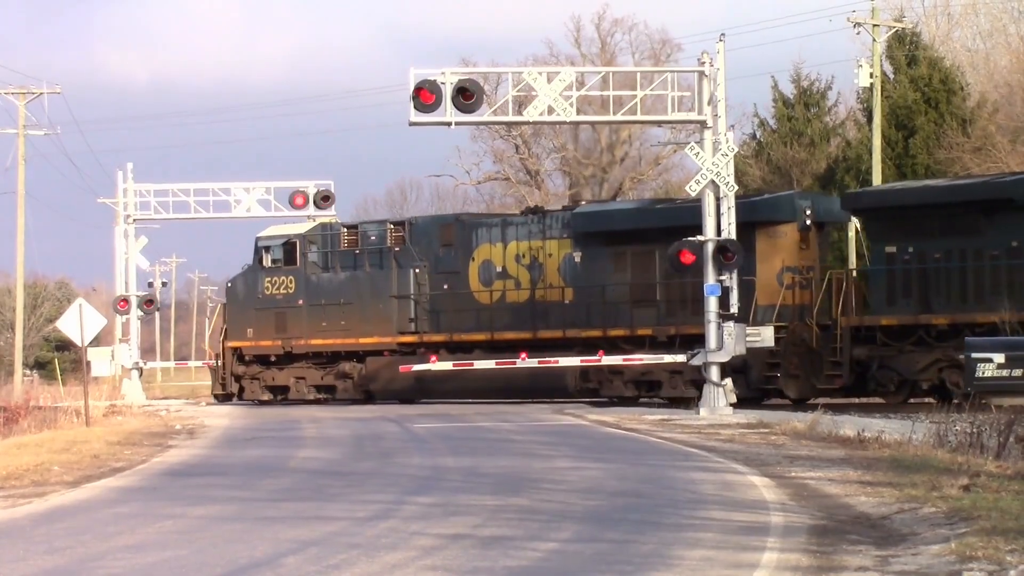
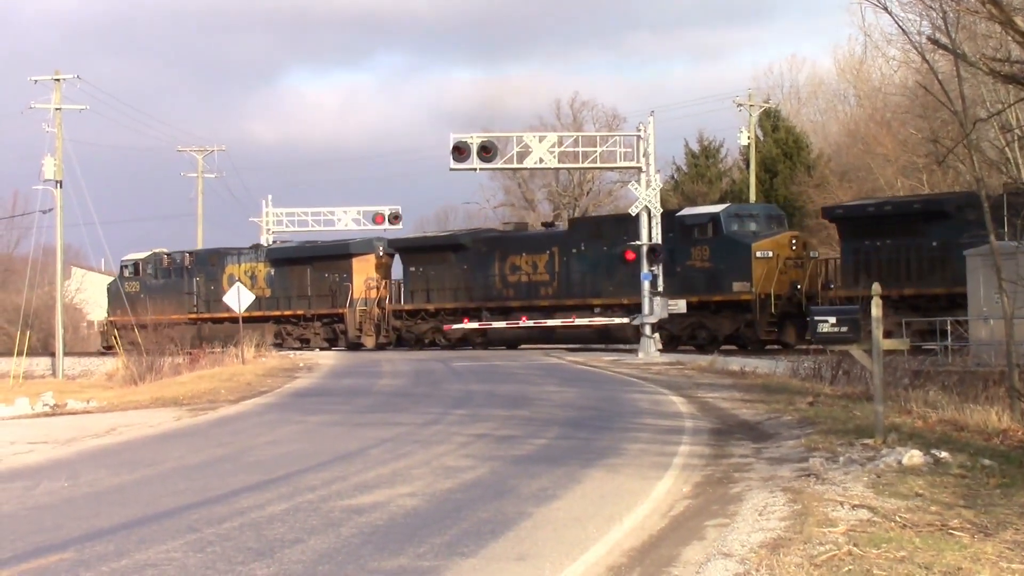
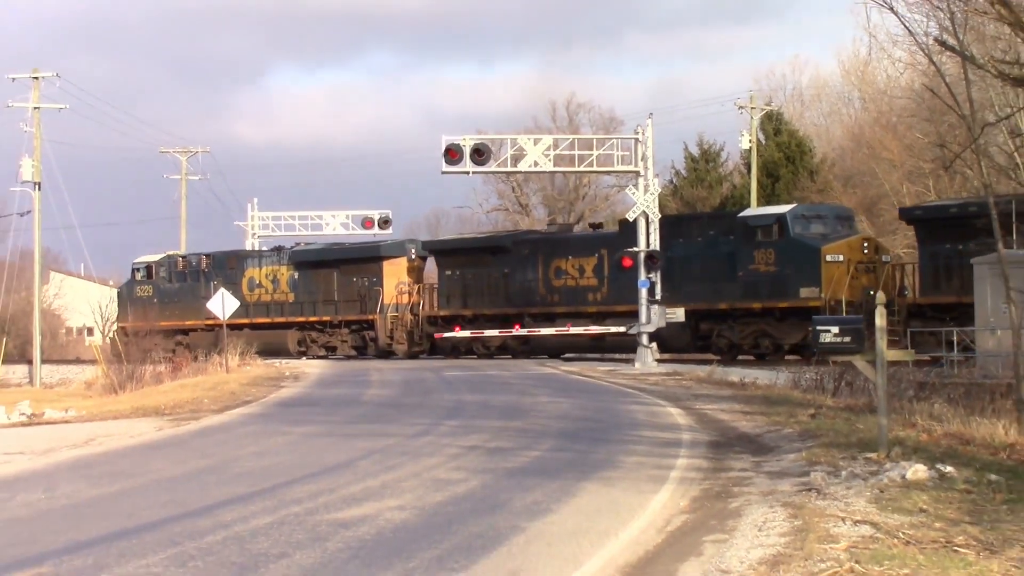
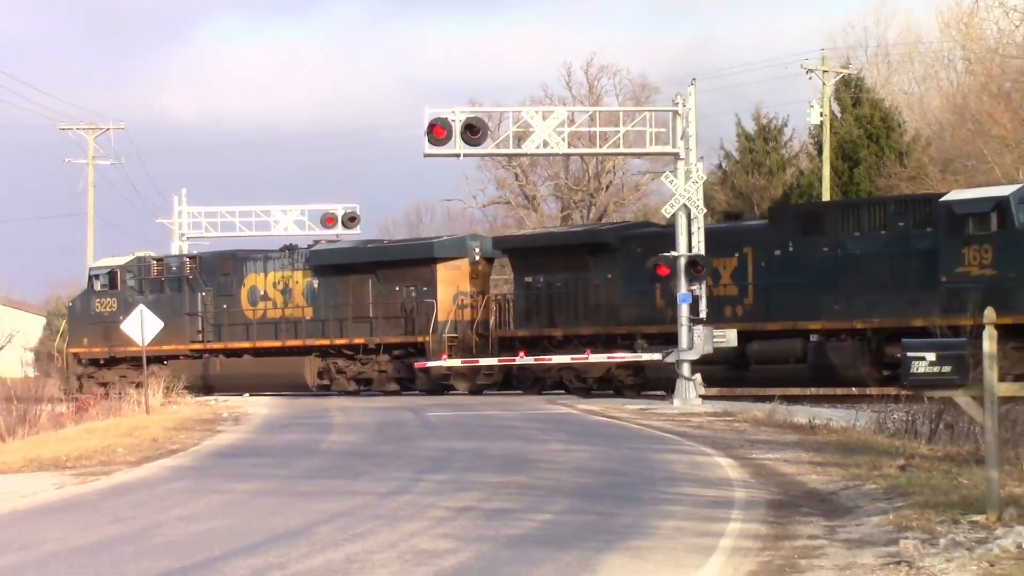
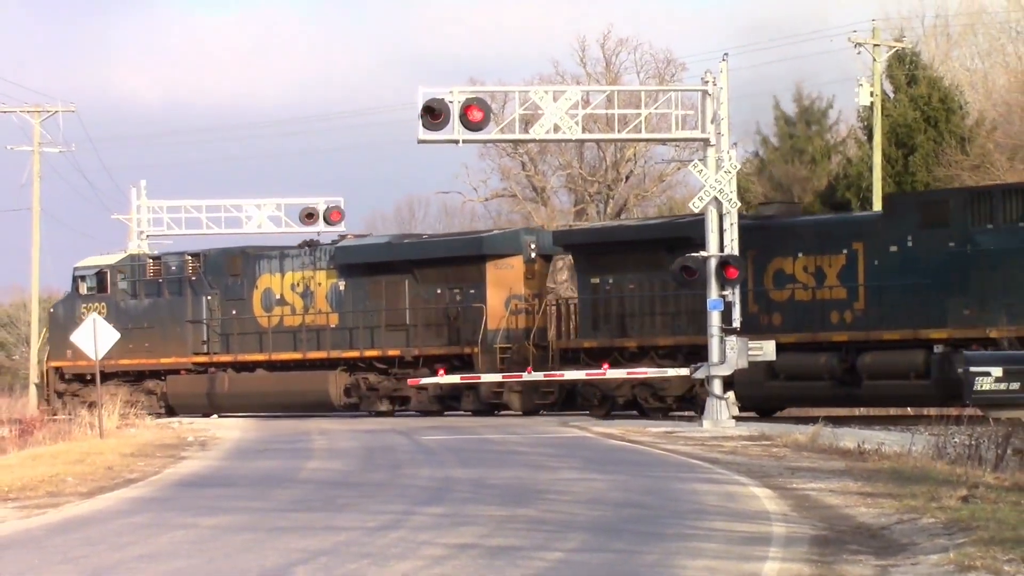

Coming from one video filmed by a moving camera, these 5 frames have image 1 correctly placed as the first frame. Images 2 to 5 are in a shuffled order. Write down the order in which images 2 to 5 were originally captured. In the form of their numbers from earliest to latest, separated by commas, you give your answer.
5, 4, 3, 2
